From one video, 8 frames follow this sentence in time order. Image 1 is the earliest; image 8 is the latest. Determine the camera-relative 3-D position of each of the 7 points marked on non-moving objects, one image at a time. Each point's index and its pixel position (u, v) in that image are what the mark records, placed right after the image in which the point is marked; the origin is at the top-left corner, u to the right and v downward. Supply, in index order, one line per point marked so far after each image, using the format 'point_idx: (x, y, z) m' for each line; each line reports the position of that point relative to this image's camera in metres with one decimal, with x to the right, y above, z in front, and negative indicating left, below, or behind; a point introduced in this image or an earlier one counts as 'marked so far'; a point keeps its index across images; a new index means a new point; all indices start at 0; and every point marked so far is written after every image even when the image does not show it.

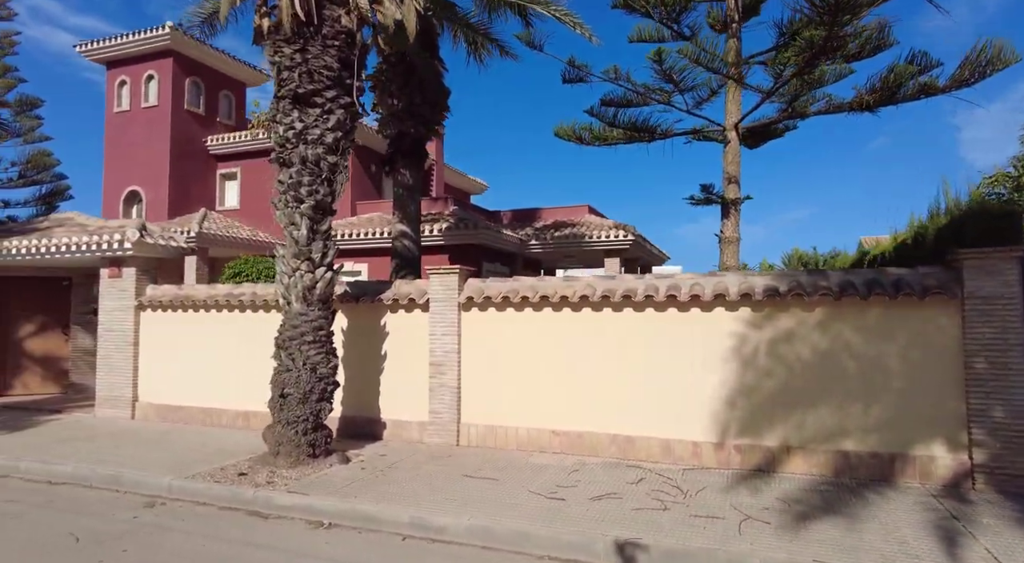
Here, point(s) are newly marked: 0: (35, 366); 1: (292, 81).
0: (-9.4, -1.7, +12.8) m
1: (-2.4, +2.2, +7.1) m
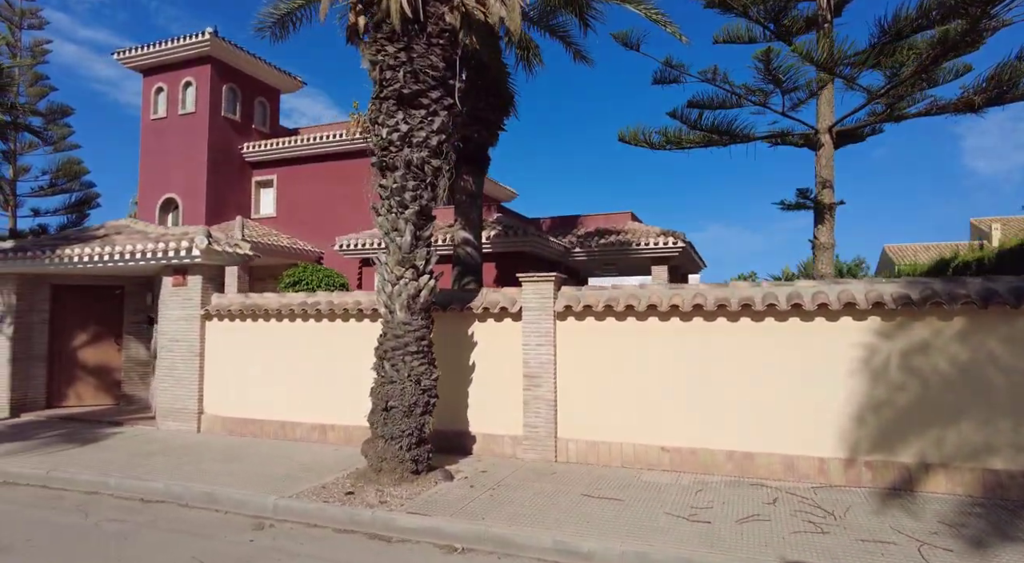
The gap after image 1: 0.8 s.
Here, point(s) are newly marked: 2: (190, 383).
0: (-8.2, -1.8, +12.5) m
1: (-1.2, +2.1, +6.8) m
2: (-5.0, -1.6, +10.0) m
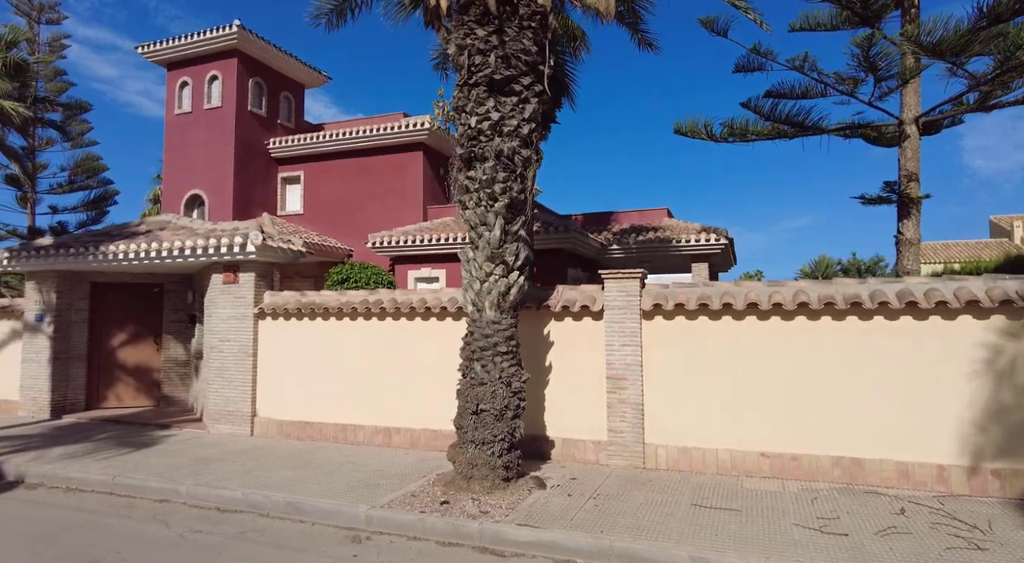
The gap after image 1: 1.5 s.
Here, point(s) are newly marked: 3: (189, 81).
0: (-7.2, -1.8, +12.1) m
1: (-0.2, +2.2, +6.5) m
2: (-4.0, -1.5, +9.7) m
3: (-9.8, +6.1, +19.5) m
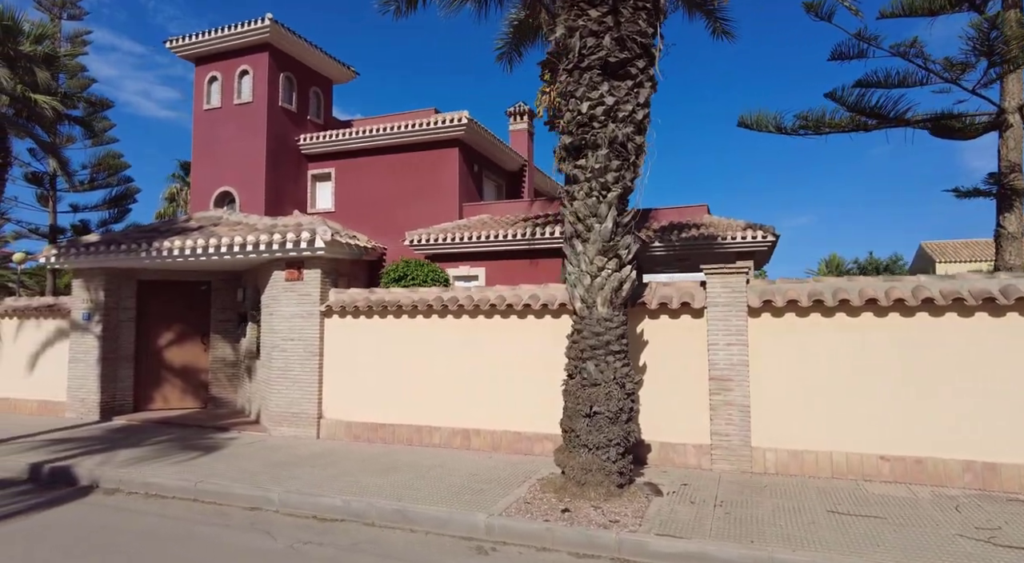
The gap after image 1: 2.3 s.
0: (-6.1, -1.8, +11.8) m
1: (+0.8, +2.2, +6.1) m
2: (-2.9, -1.5, +9.3) m
3: (-8.7, +6.2, +19.2) m
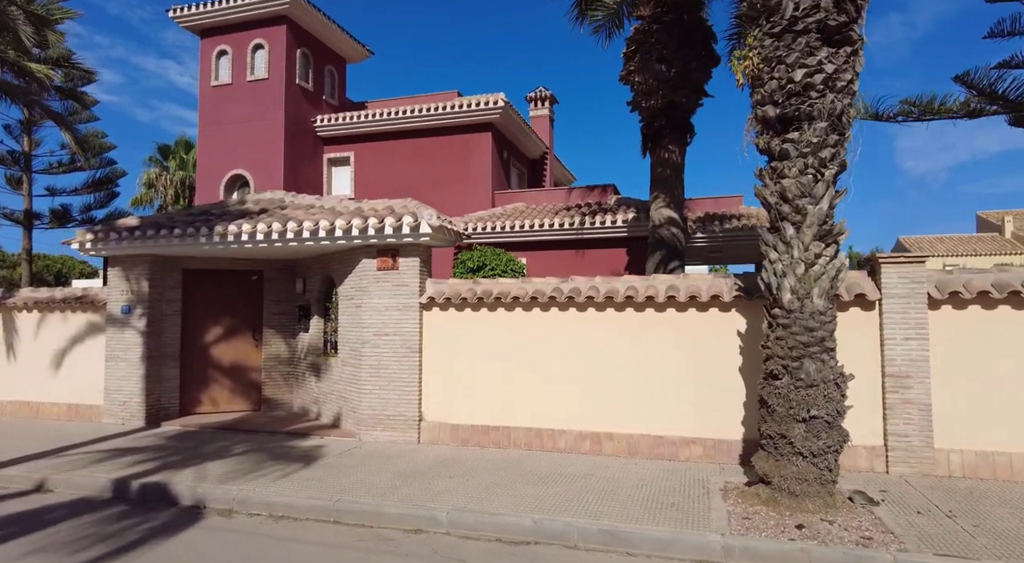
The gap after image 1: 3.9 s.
0: (-4.7, -1.6, +10.6) m
1: (+2.6, +2.3, +5.5) m
2: (-1.4, -1.4, +8.4) m
3: (-7.8, +6.4, +17.8) m
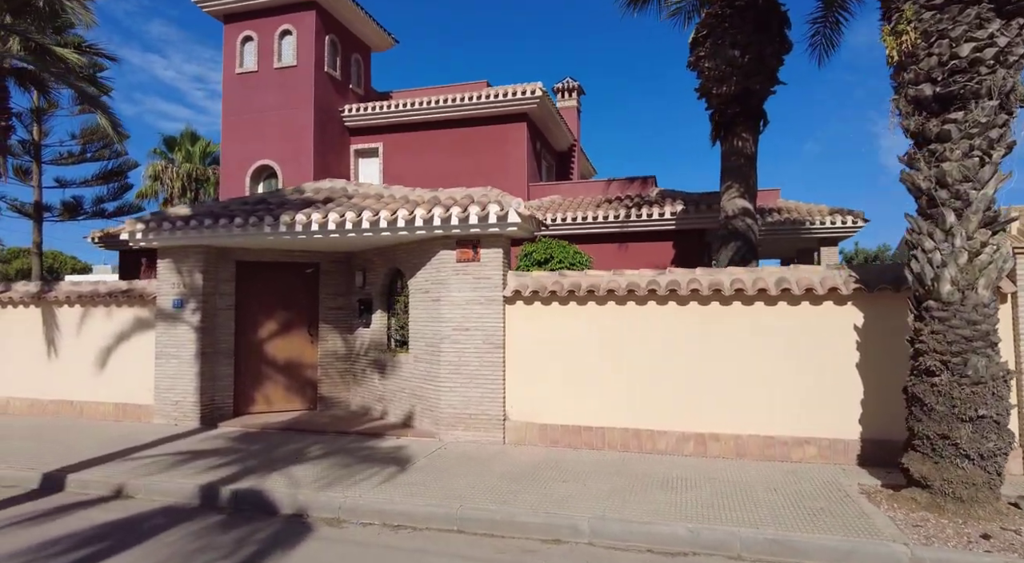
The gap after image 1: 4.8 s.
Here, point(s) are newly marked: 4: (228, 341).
0: (-3.7, -1.5, +10.2) m
1: (+3.8, +2.4, +5.1) m
2: (-0.3, -1.3, +8.0) m
3: (-6.9, +6.6, +17.2) m
4: (-4.3, -0.9, +9.7) m
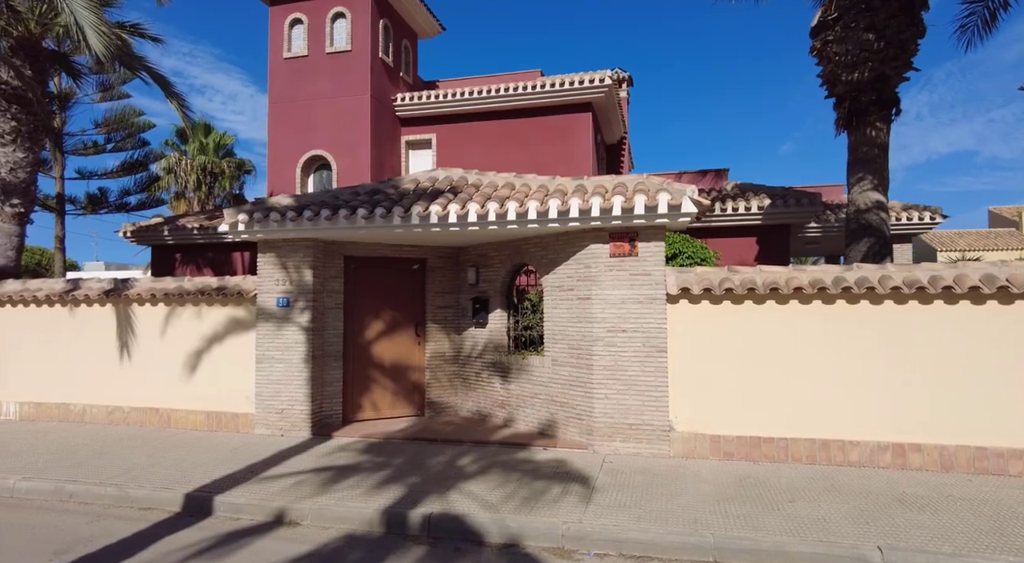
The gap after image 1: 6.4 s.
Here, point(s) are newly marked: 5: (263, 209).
0: (-1.9, -1.4, +9.4) m
1: (+5.8, +2.4, +4.5) m
2: (+1.6, -1.2, +7.3) m
3: (-5.3, +6.6, +16.3) m
4: (-2.4, -0.8, +8.8) m
5: (-3.3, +1.0, +8.5) m
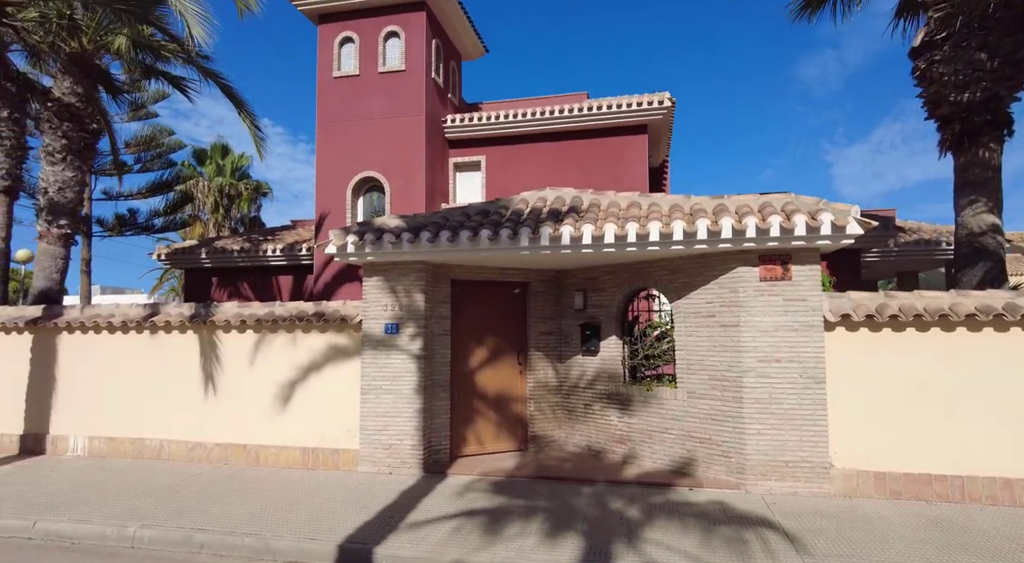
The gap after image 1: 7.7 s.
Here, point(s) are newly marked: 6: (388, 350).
0: (-0.3, -1.8, +8.8) m
1: (+7.4, +2.2, +4.3) m
2: (+3.2, -1.5, +6.8) m
3: (-3.9, +6.0, +15.9) m
4: (-0.9, -1.2, +8.3) m
5: (-1.7, +0.7, +8.0) m
6: (-1.5, -0.8, +8.0) m
